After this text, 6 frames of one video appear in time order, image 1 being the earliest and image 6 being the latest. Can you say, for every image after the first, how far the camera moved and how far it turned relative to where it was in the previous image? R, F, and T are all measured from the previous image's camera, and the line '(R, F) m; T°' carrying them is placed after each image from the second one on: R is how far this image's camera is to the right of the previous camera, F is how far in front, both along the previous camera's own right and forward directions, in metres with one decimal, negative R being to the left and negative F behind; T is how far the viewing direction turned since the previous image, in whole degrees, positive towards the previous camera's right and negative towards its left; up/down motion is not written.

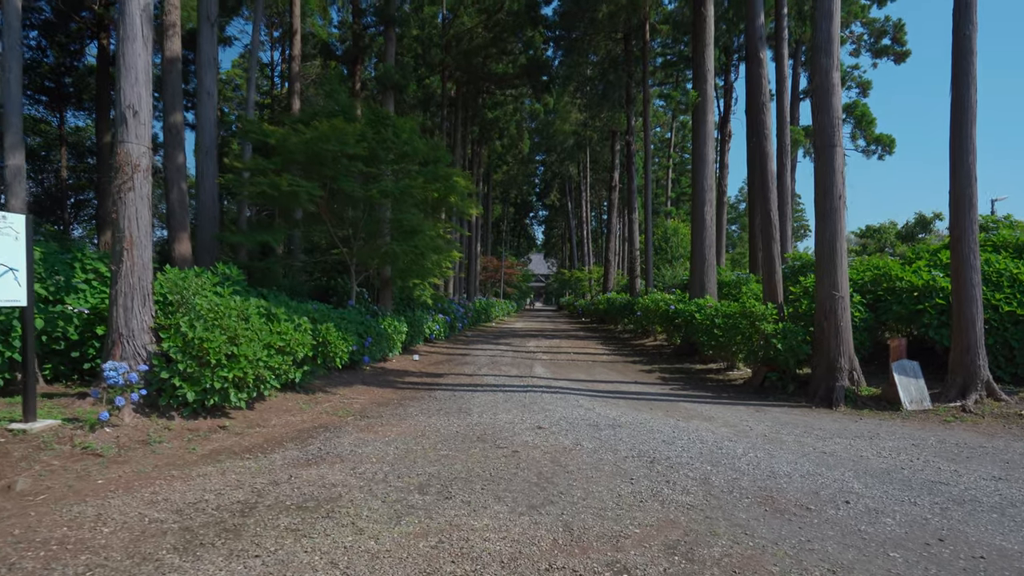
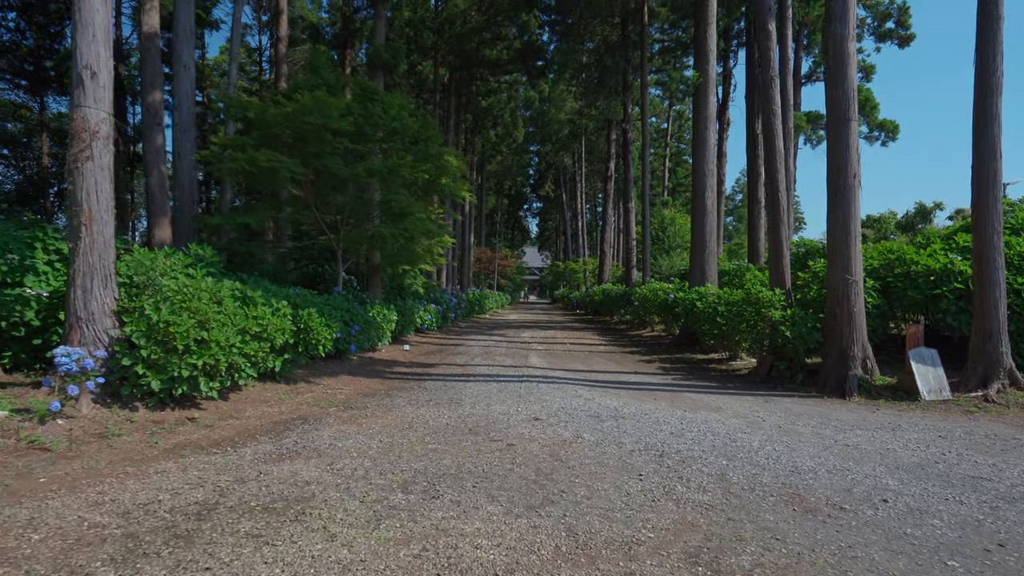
(0.0, +0.5) m; +1°
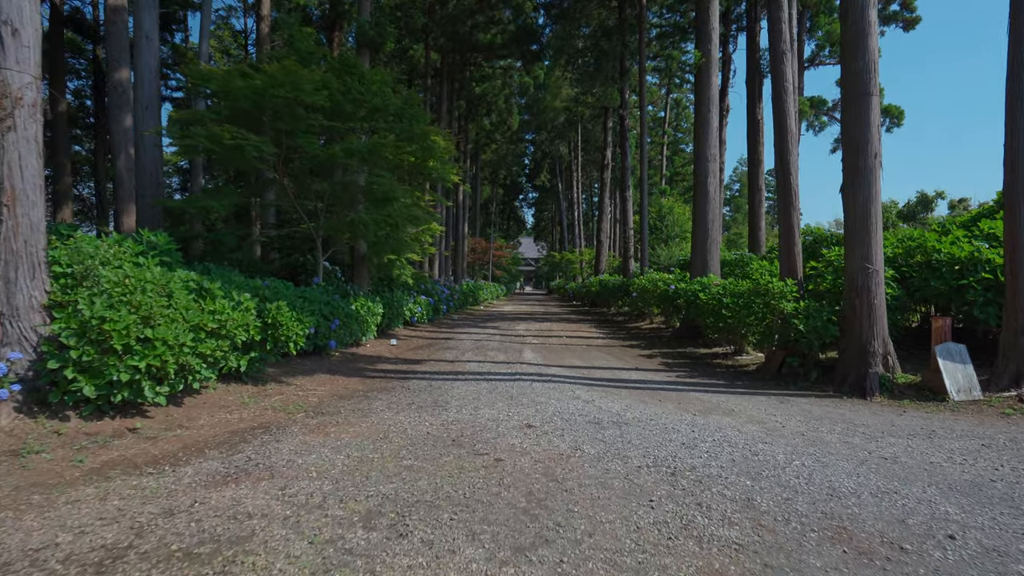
(+0.1, +0.7) m; 0°
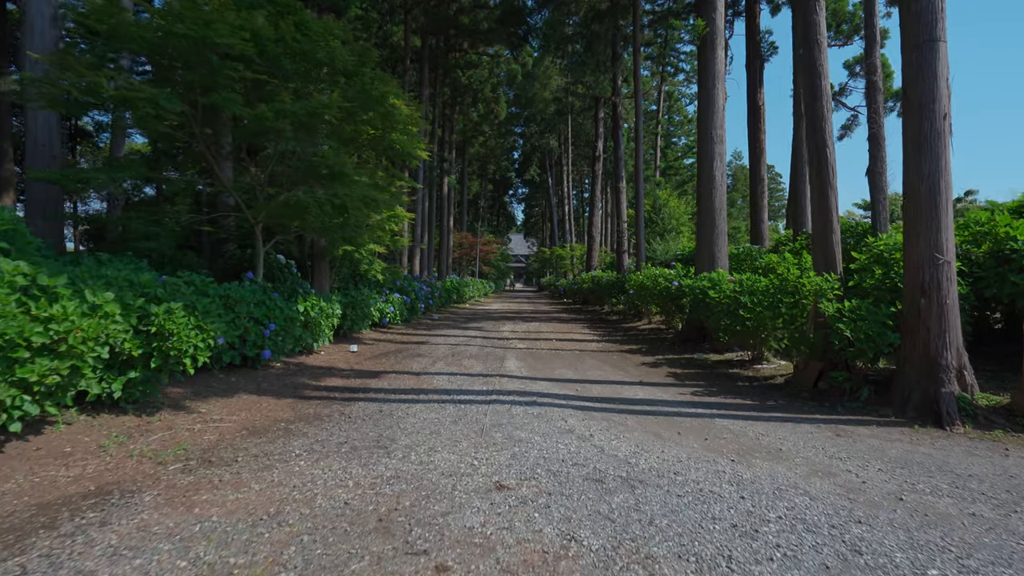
(+0.2, +1.6) m; +1°
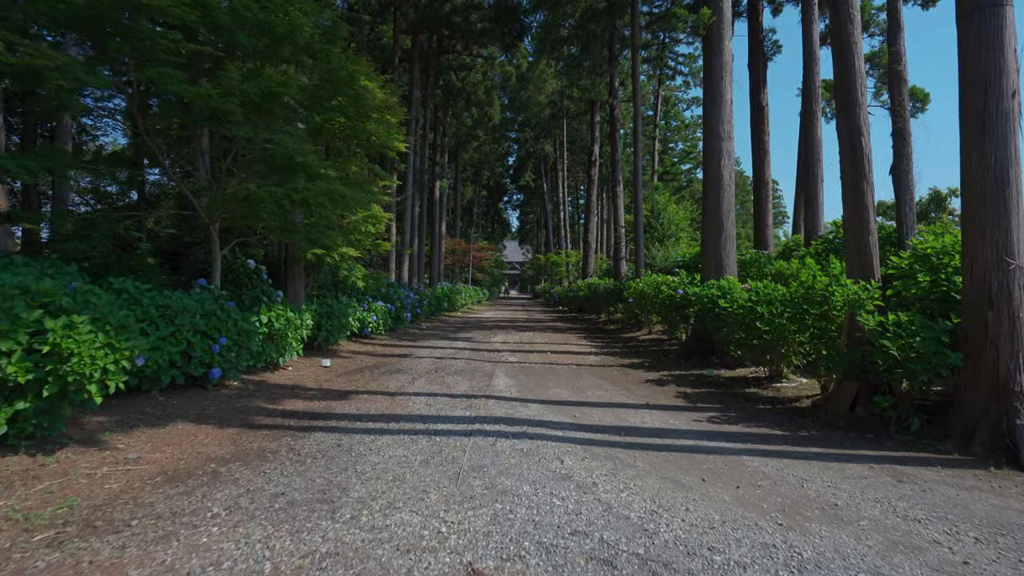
(+0.1, +0.9) m; 0°
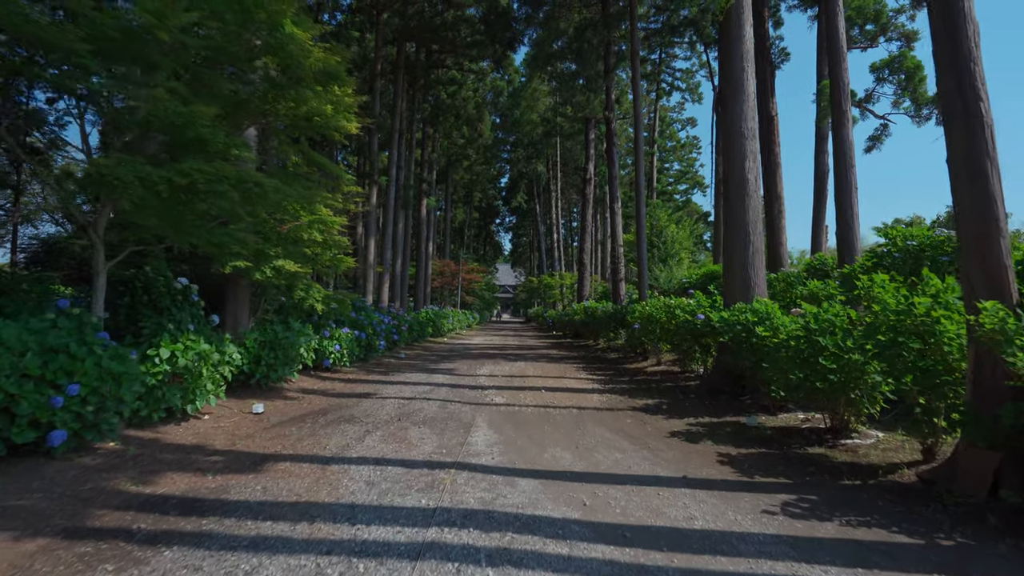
(+0.1, +1.9) m; +1°
